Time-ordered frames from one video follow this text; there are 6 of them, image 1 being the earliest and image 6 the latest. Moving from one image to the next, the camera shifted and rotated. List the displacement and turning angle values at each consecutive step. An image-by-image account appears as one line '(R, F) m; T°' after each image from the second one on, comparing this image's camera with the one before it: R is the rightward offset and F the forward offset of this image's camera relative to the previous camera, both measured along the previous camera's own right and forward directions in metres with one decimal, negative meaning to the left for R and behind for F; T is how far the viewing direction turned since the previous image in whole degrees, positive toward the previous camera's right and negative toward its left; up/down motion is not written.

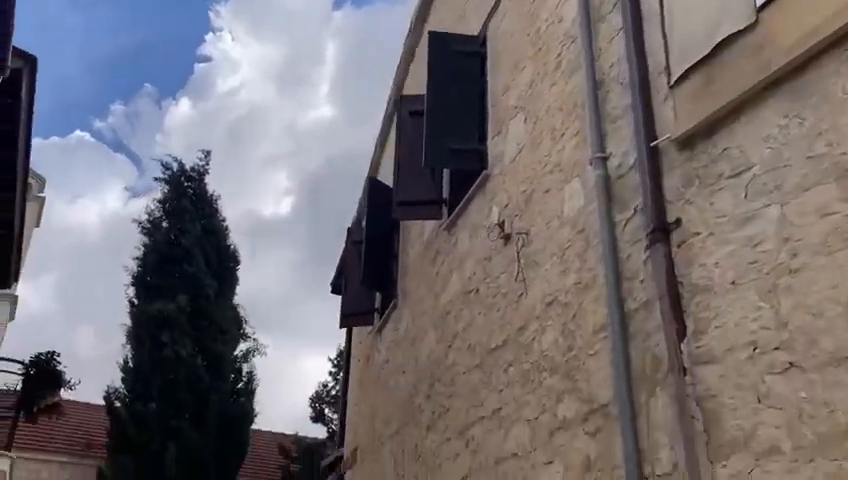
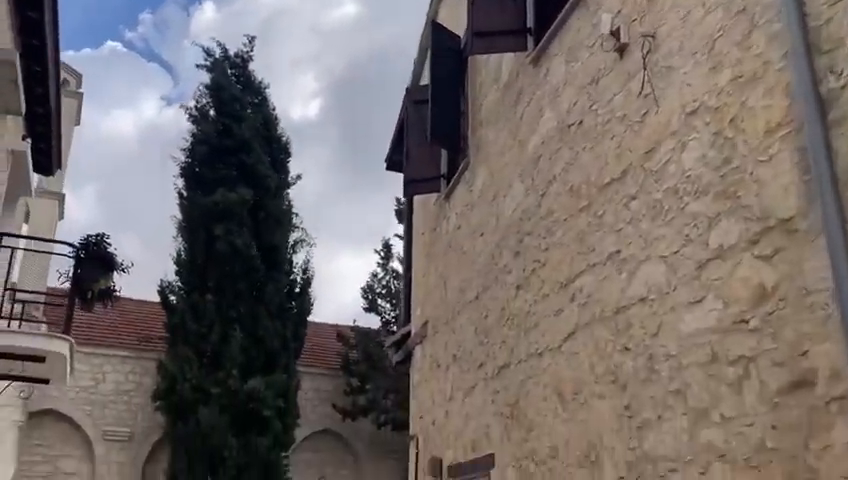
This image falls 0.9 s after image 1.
(-0.3, +0.7) m; -3°
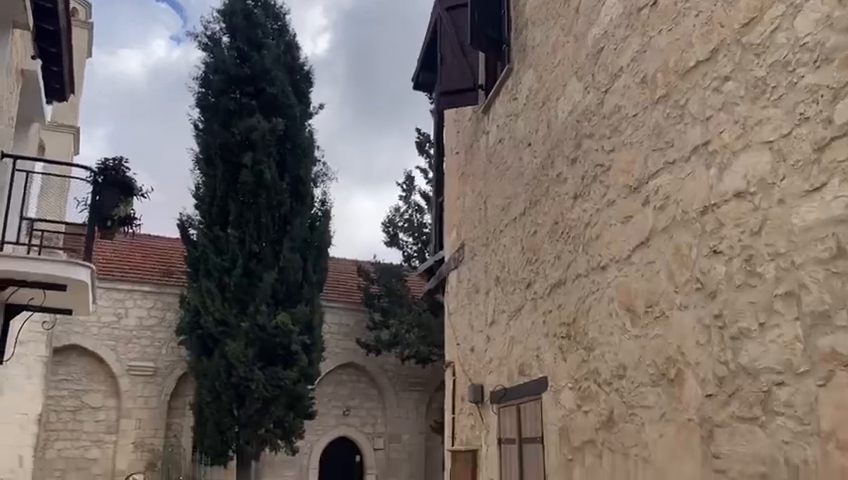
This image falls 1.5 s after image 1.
(-0.2, +0.4) m; -1°
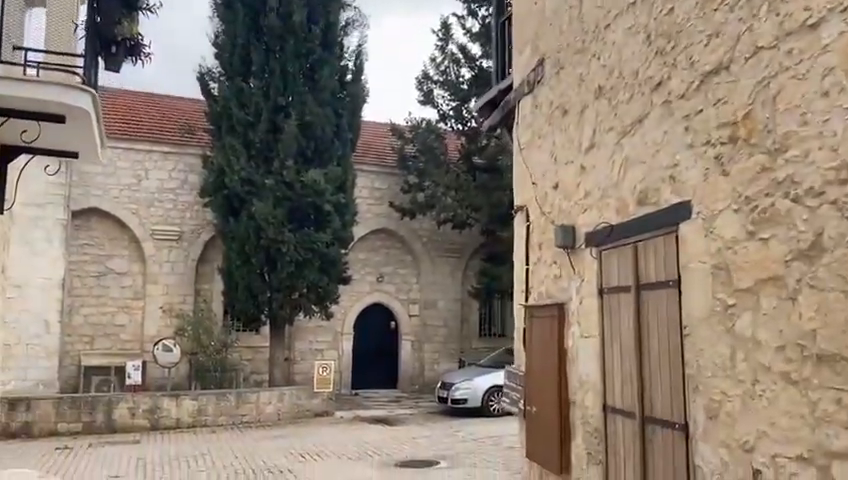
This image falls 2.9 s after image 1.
(-0.4, +1.2) m; -2°
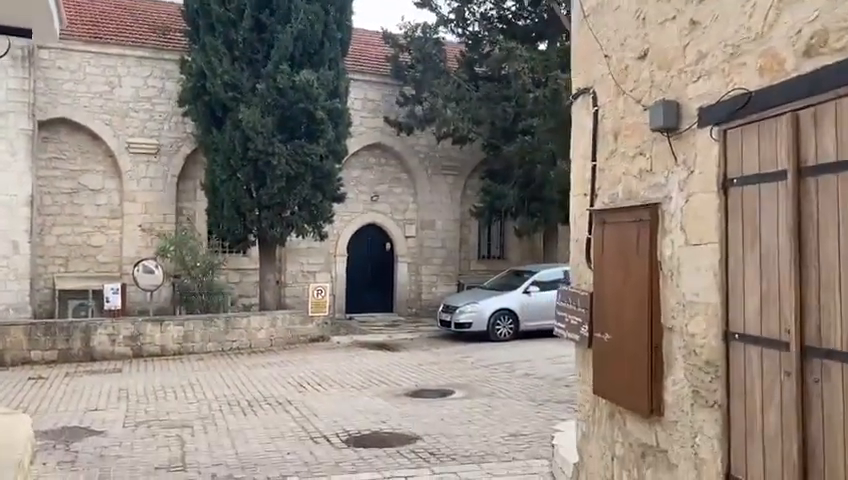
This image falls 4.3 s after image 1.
(-0.4, +1.2) m; +1°
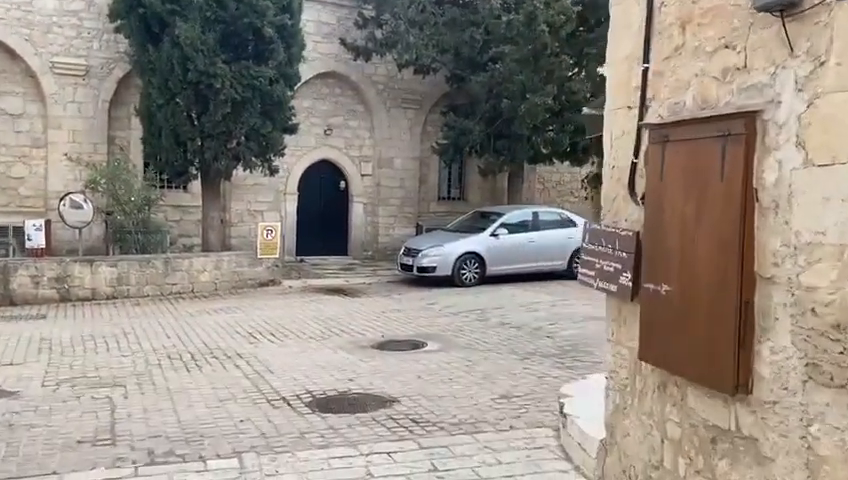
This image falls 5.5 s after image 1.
(-0.3, +1.1) m; +4°
